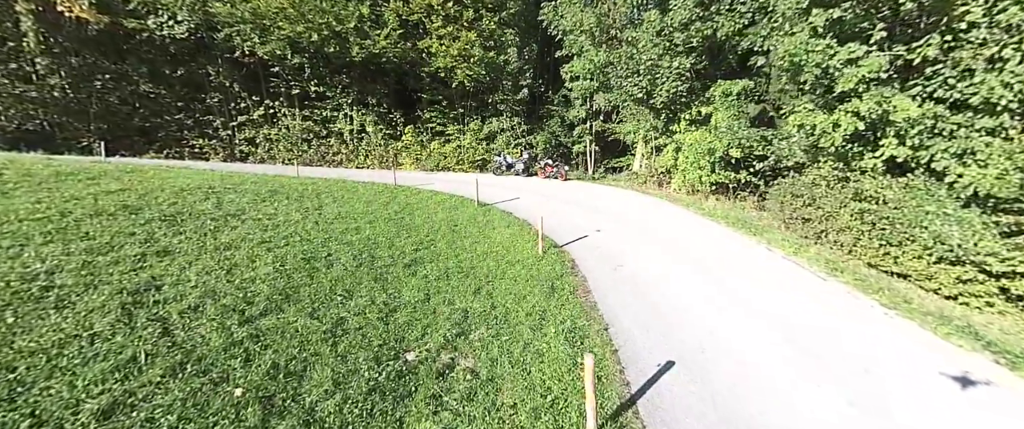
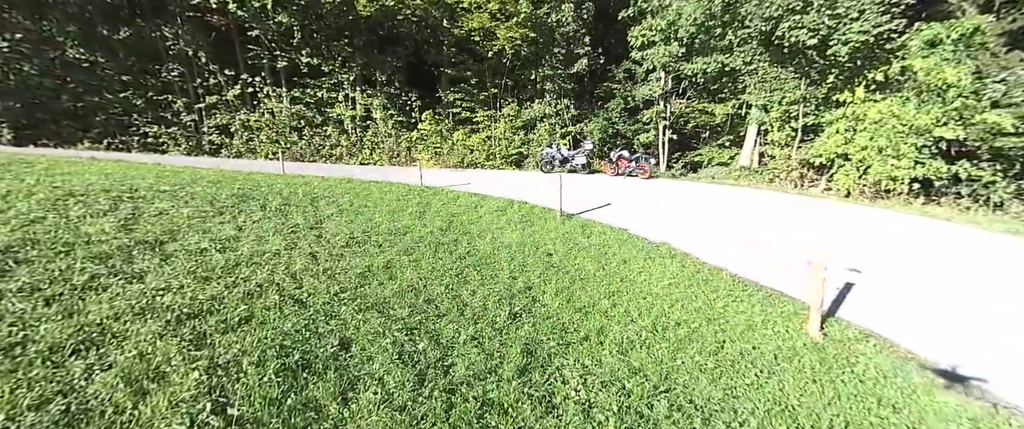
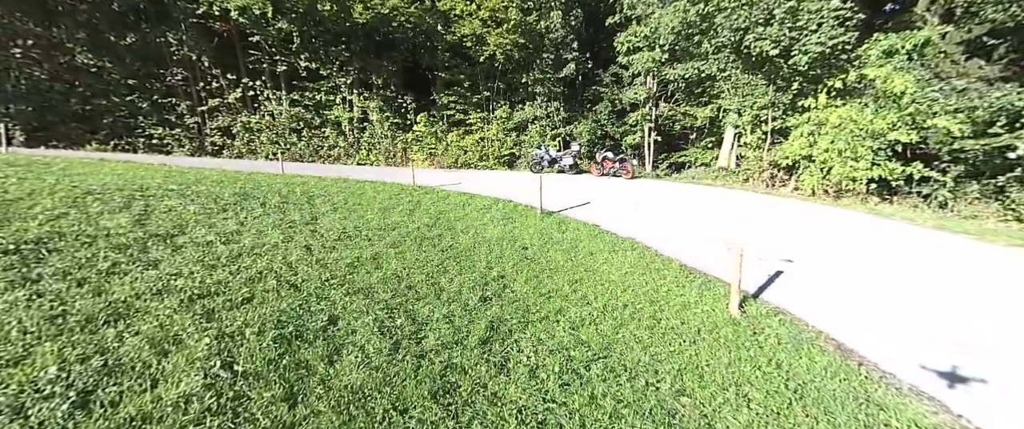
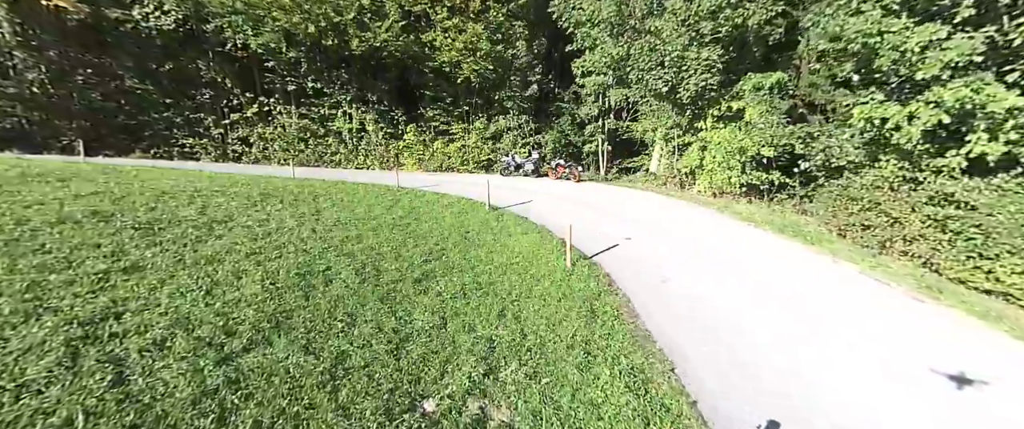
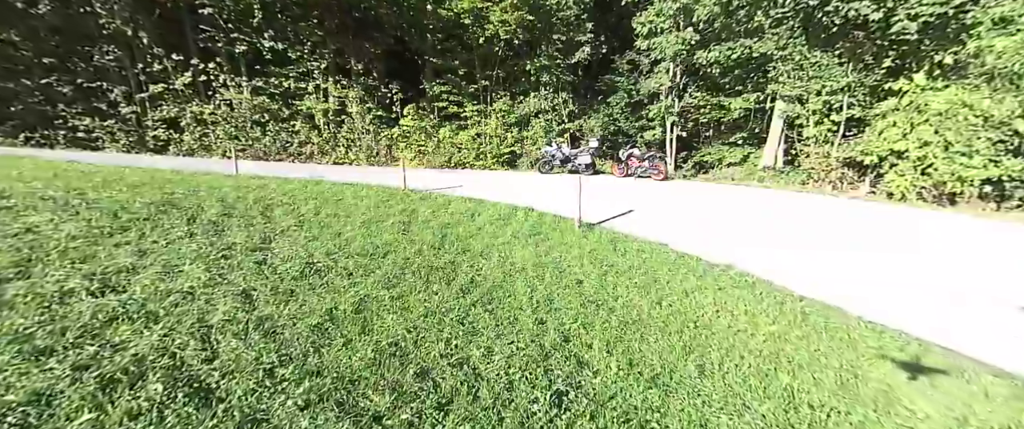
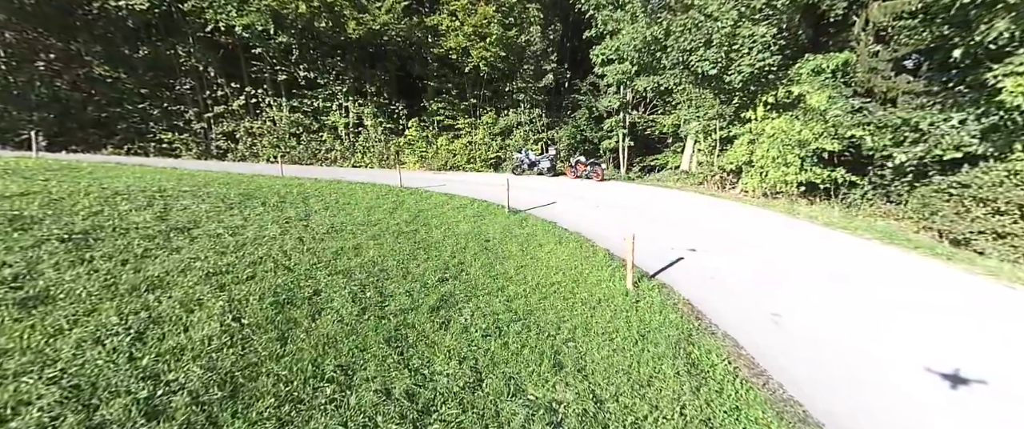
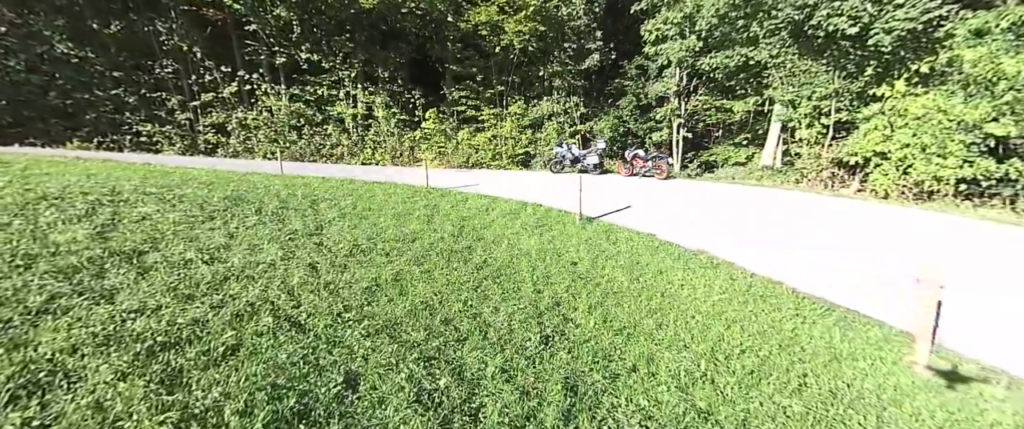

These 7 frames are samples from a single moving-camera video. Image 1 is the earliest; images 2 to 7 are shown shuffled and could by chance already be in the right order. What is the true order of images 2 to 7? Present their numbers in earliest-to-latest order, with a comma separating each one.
4, 6, 3, 2, 7, 5
